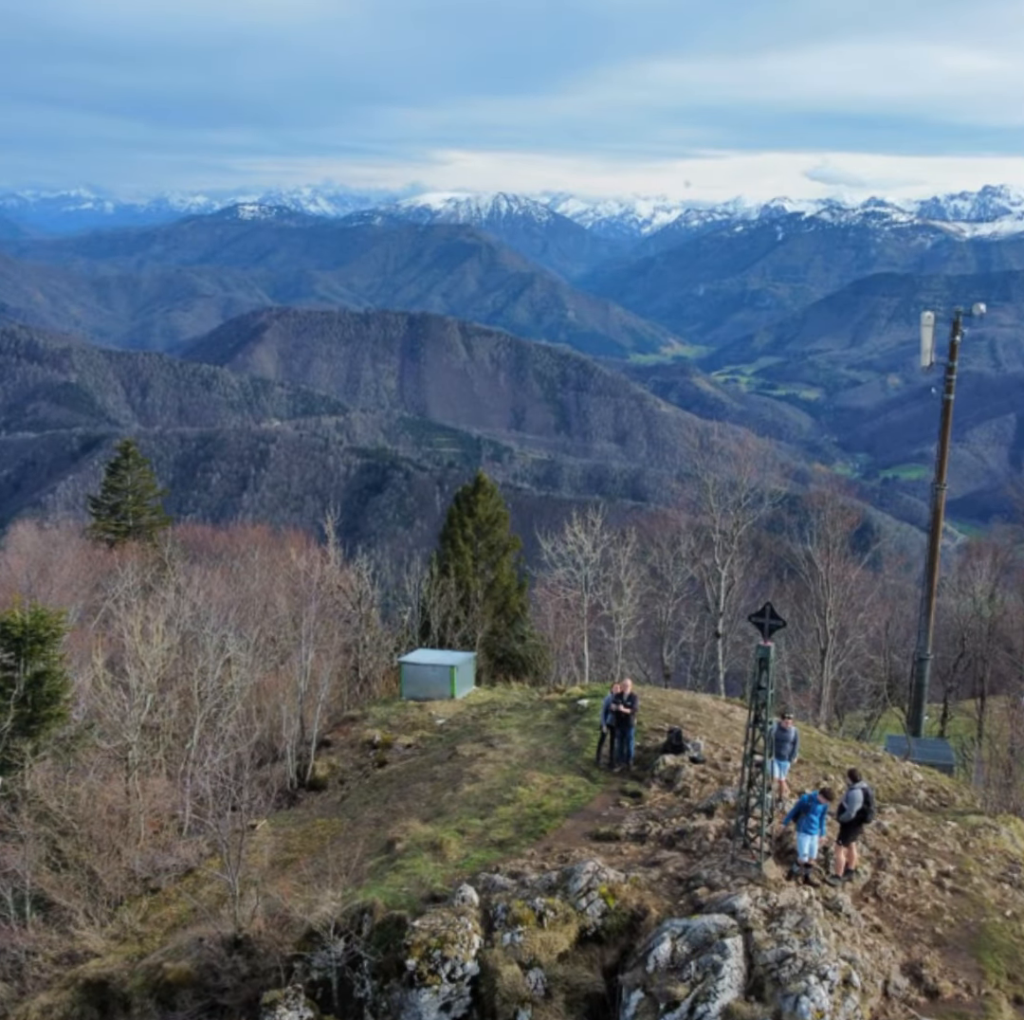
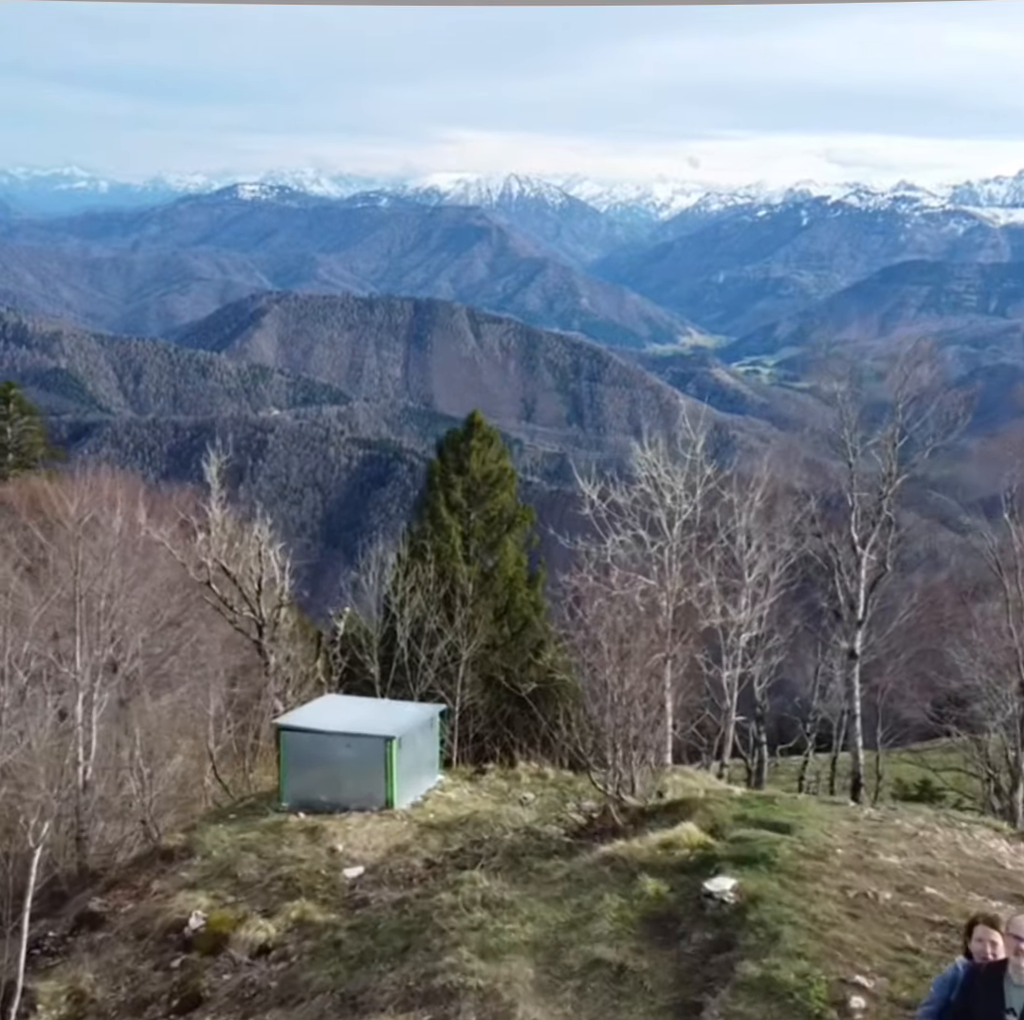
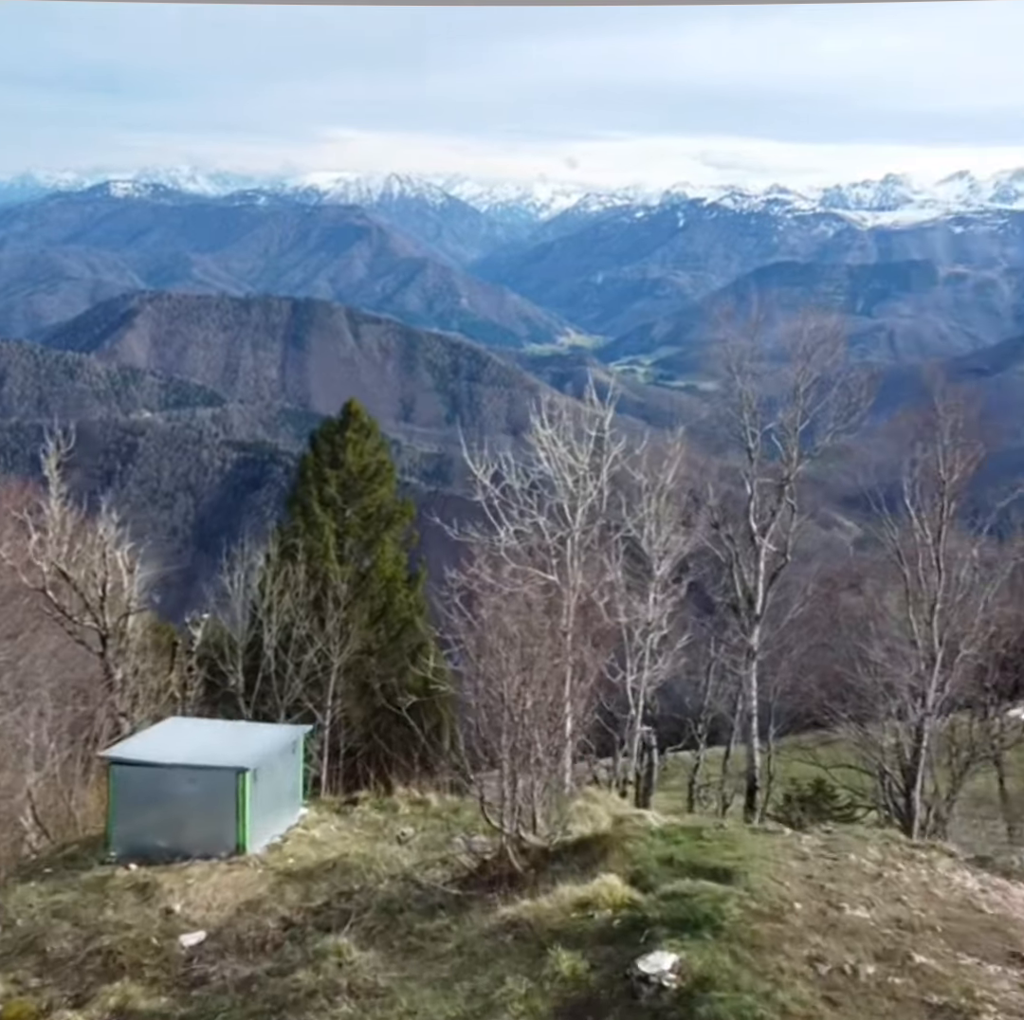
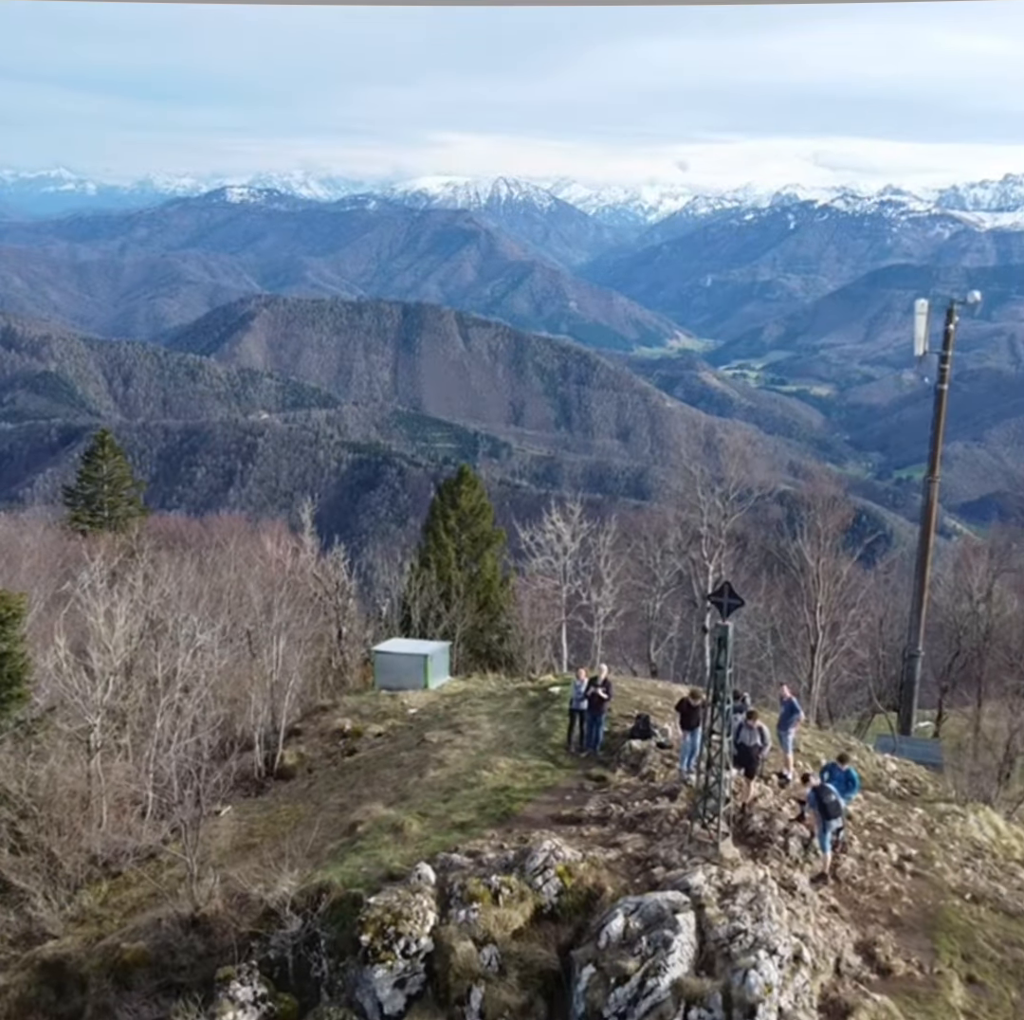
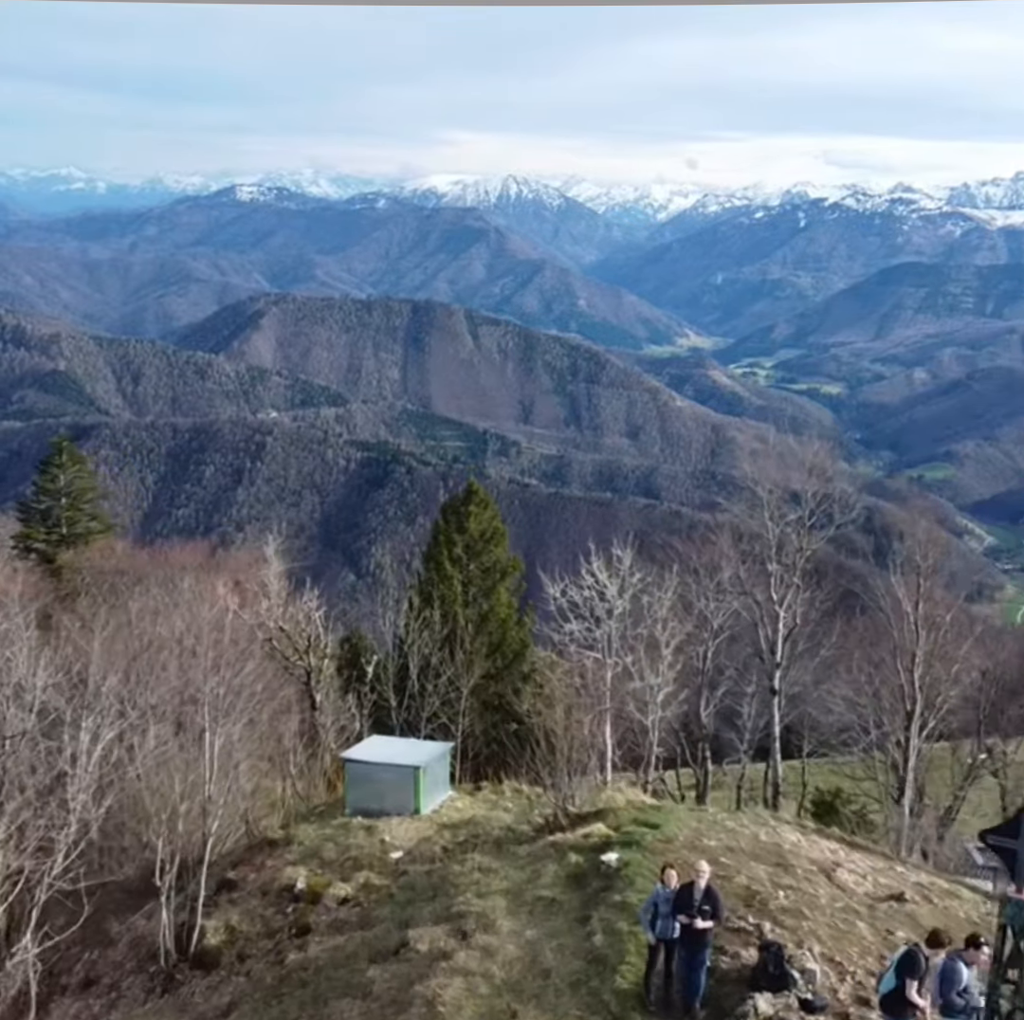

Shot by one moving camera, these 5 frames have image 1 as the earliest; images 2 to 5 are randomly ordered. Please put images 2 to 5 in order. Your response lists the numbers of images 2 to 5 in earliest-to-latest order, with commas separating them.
4, 5, 2, 3
